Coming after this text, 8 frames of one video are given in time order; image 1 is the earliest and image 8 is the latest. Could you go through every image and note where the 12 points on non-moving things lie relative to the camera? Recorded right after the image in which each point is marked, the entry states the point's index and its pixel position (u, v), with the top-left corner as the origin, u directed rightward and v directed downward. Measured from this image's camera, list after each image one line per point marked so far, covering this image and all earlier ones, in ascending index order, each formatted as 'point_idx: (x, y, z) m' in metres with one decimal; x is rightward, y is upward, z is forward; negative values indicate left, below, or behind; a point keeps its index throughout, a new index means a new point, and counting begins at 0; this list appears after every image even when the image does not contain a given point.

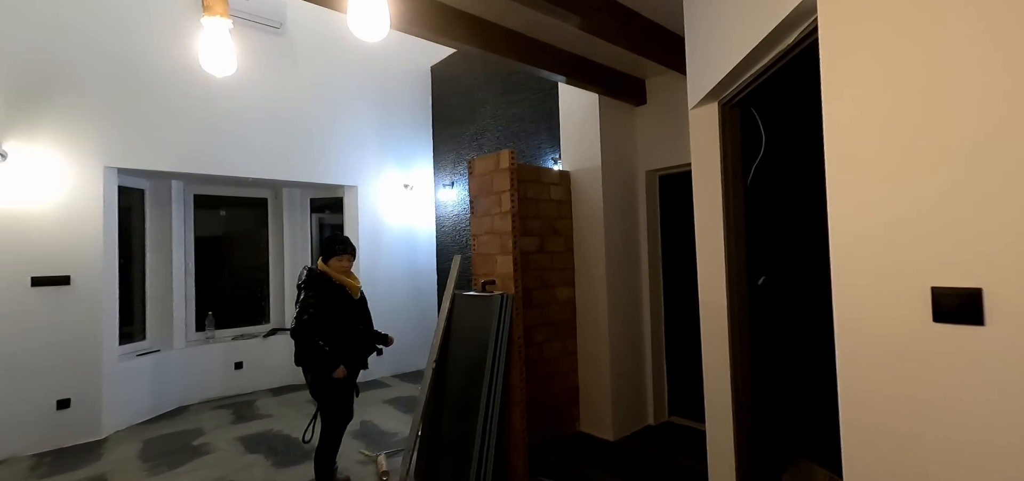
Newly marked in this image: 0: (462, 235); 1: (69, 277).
0: (-0.6, +0.1, +5.1) m
1: (-3.3, -0.3, +3.4) m
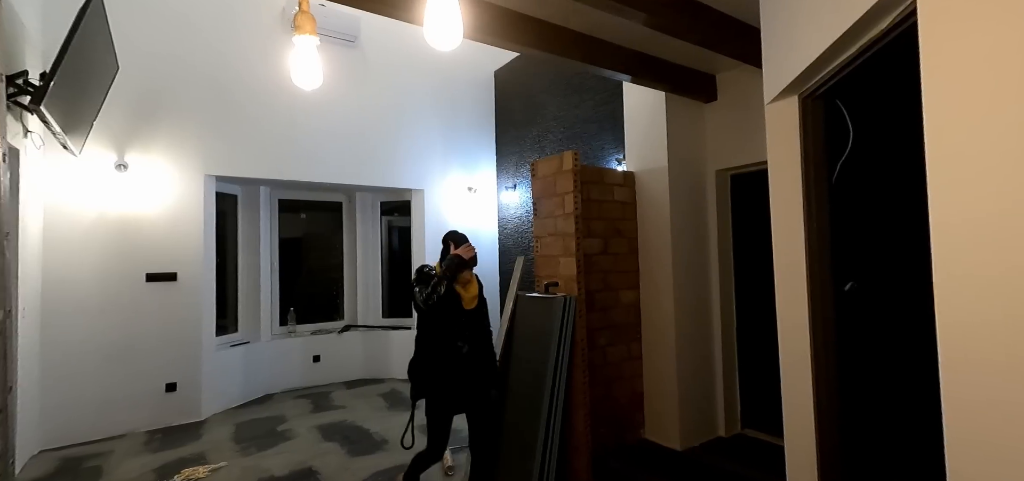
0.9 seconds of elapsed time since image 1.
0: (+0.1, 0.0, +5.2) m
1: (-2.8, -0.3, +3.8) m
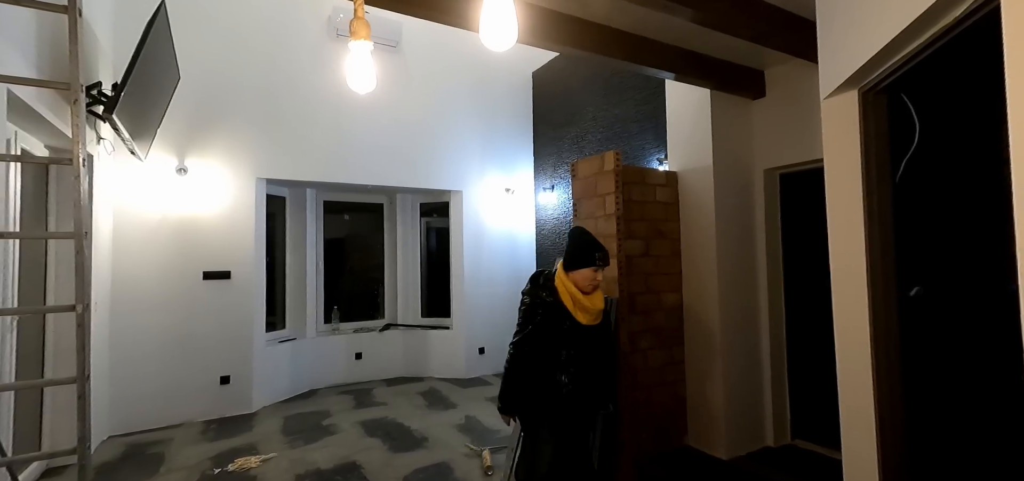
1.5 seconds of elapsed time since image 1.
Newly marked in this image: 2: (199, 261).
0: (+0.6, 0.0, +5.1) m
1: (-2.5, -0.3, +4.0) m
2: (-2.7, -0.2, +3.9) m
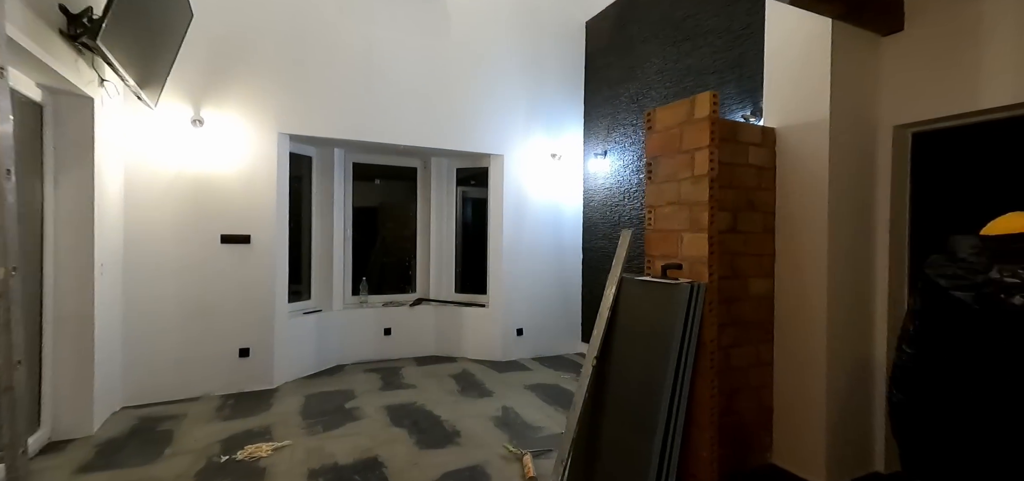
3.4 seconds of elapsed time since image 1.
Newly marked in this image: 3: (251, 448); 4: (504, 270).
0: (+1.0, +0.3, +4.6) m
1: (-2.1, 0.0, +3.6) m
2: (-2.3, +0.1, +3.6) m
3: (-1.5, -1.2, +2.6) m
4: (-0.1, -0.3, +4.7) m
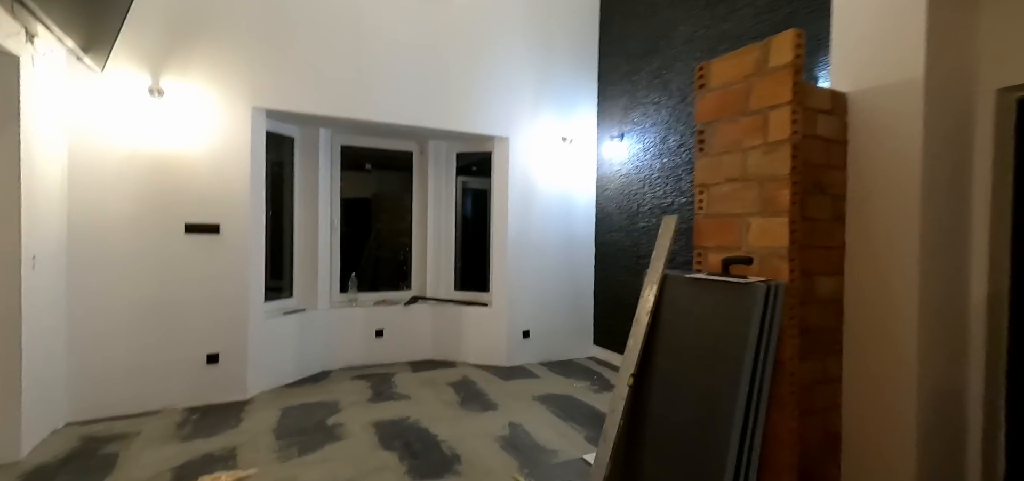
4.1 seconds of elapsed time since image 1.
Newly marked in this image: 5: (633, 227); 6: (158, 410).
0: (+1.1, +0.4, +4.1) m
1: (-2.1, +0.1, +3.2) m
2: (-2.3, +0.2, +3.1) m
3: (-1.5, -1.1, +2.2) m
4: (0.0, -0.2, +4.3) m
5: (+1.1, +0.1, +4.1) m
6: (-2.4, -1.1, +3.0) m
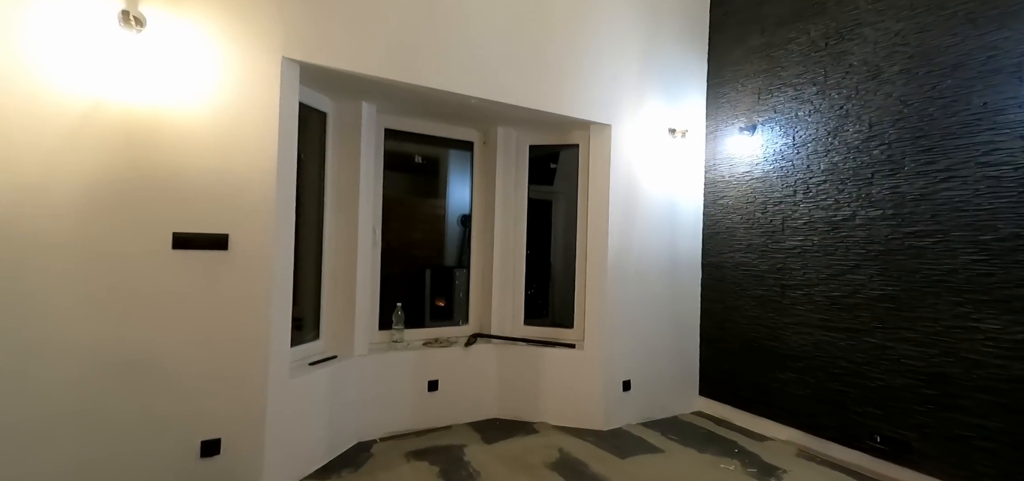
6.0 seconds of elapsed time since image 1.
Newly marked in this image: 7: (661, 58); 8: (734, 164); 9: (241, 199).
0: (+1.8, +0.2, +3.1) m
1: (-1.3, 0.0, +2.0) m
2: (-1.5, +0.1, +1.9) m
3: (-0.6, -1.2, +1.0) m
4: (+0.7, -0.4, +3.2) m
5: (+1.8, 0.0, +3.2) m
6: (-1.6, -1.2, +1.8) m
7: (+1.1, +1.4, +3.4) m
8: (+1.7, +0.6, +3.4) m
9: (-1.2, +0.2, +2.1) m
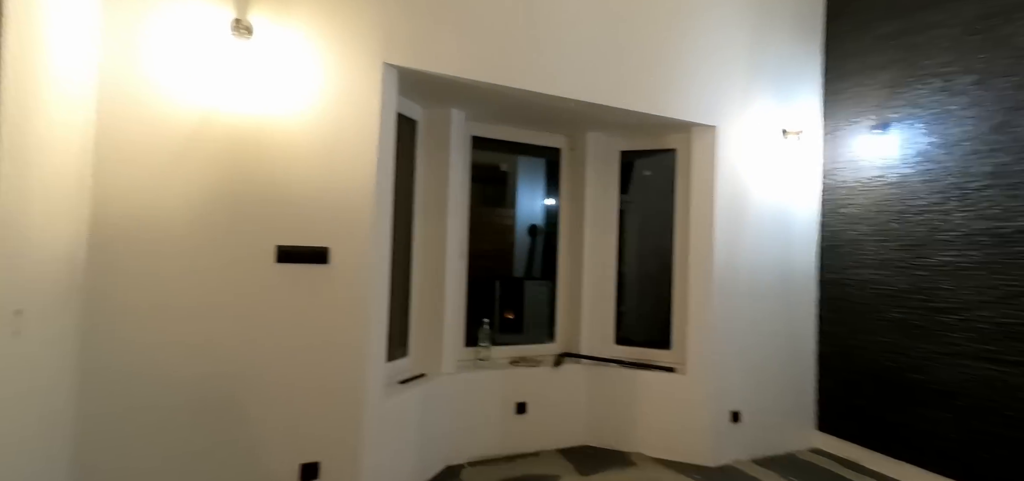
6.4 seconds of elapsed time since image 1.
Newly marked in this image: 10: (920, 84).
0: (+2.4, +0.1, +2.7) m
1: (-0.8, 0.0, +1.9) m
2: (-1.0, +0.1, +1.9) m
3: (-0.3, -1.2, +0.9) m
4: (+1.3, -0.5, +2.9) m
5: (+2.4, -0.1, +2.7) m
6: (-1.1, -1.3, +1.8) m
7: (+1.7, +1.3, +3.0) m
8: (+2.3, +0.5, +3.0) m
9: (-0.7, +0.2, +2.0) m
10: (+2.4, +0.9, +2.7) m
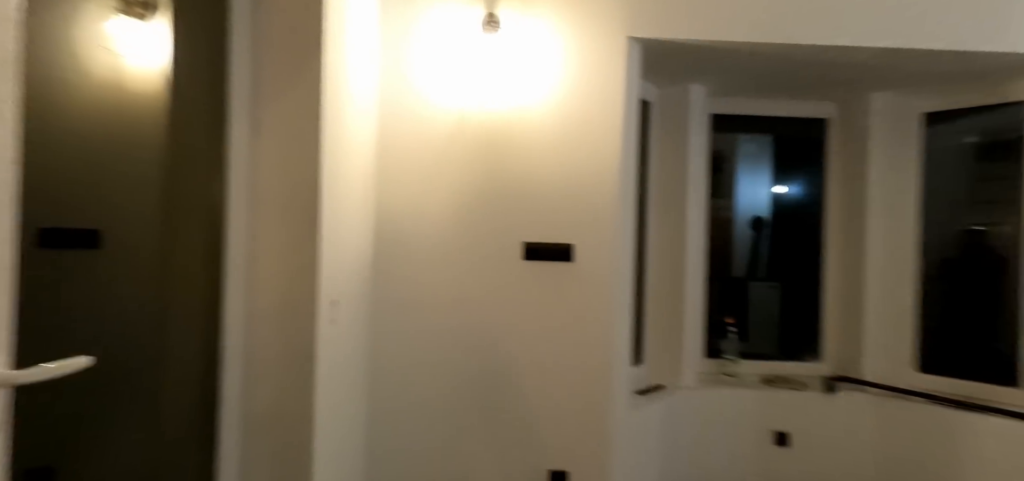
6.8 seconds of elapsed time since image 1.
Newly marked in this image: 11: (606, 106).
0: (+3.5, +0.2, +1.3) m
1: (+0.2, 0.0, +1.8) m
2: (0.0, +0.1, +1.8) m
3: (+0.3, -1.2, +0.6) m
4: (+2.5, -0.4, +1.9) m
5: (+3.5, -0.1, +1.3) m
6: (-0.1, -1.2, +1.8) m
7: (+3.0, +1.3, +1.8) m
8: (+3.5, +0.5, +1.6) m
9: (+0.3, +0.2, +1.8) m
10: (+3.5, +1.0, +1.2) m
11: (+0.4, +0.6, +1.8) m
